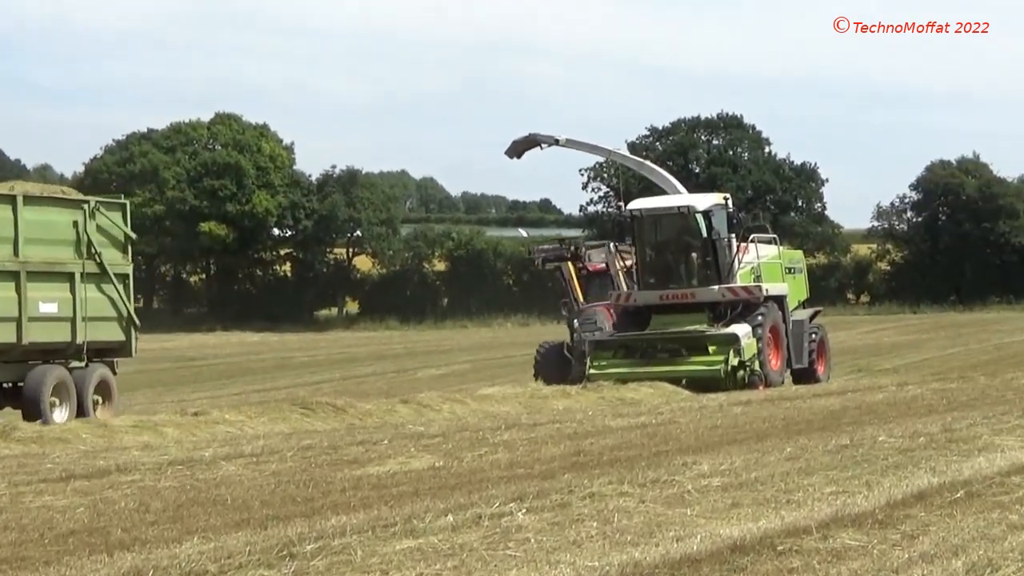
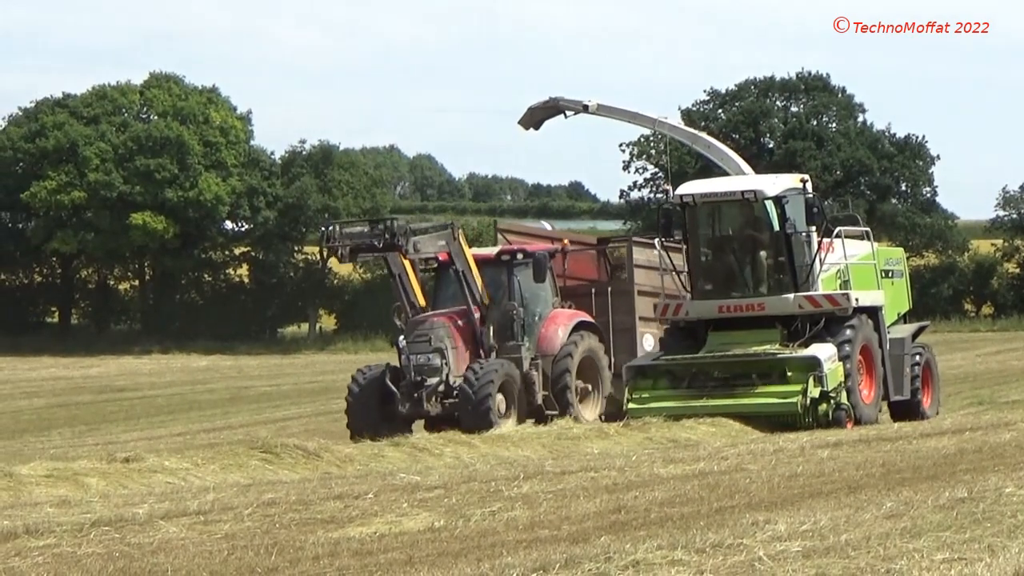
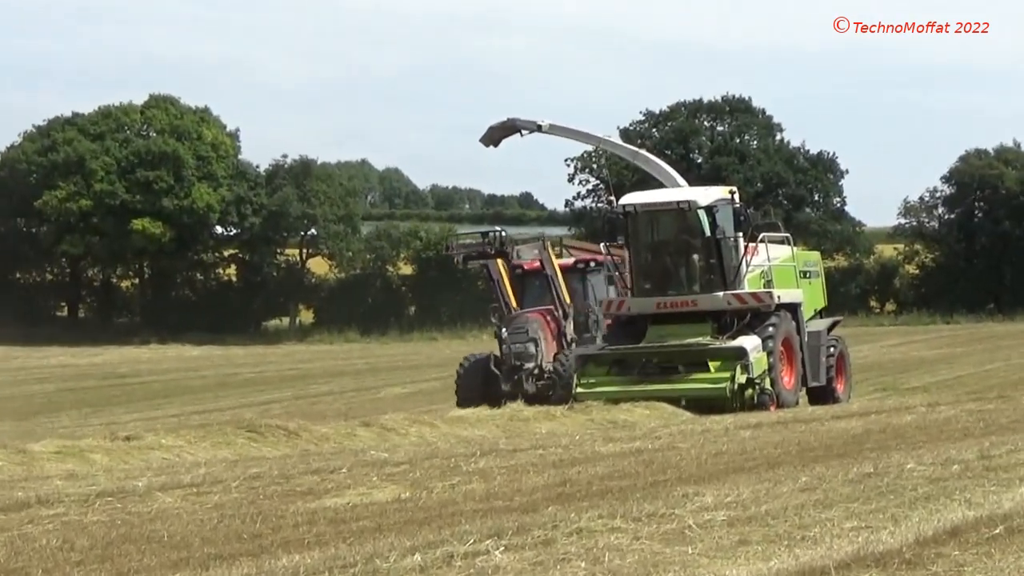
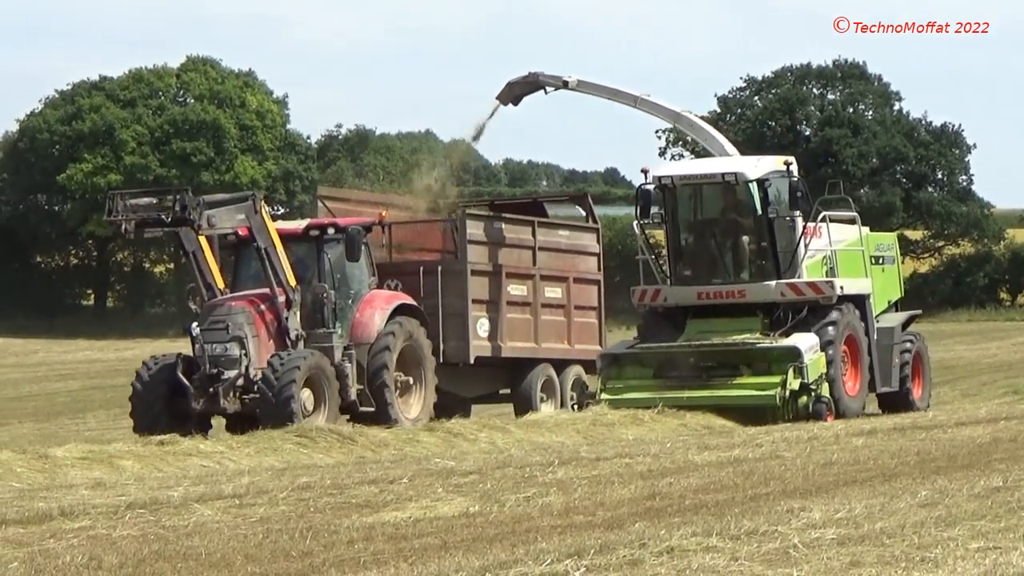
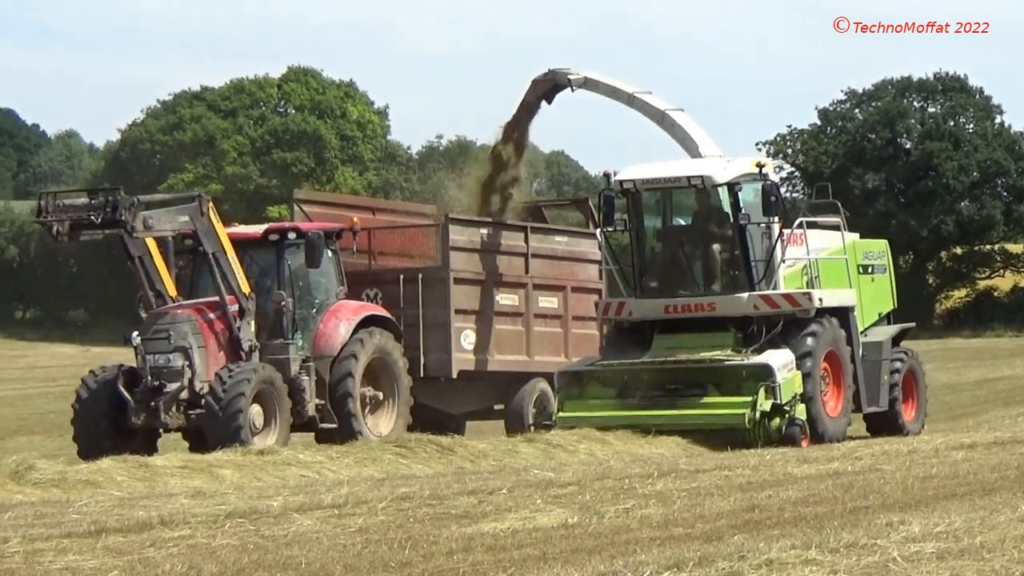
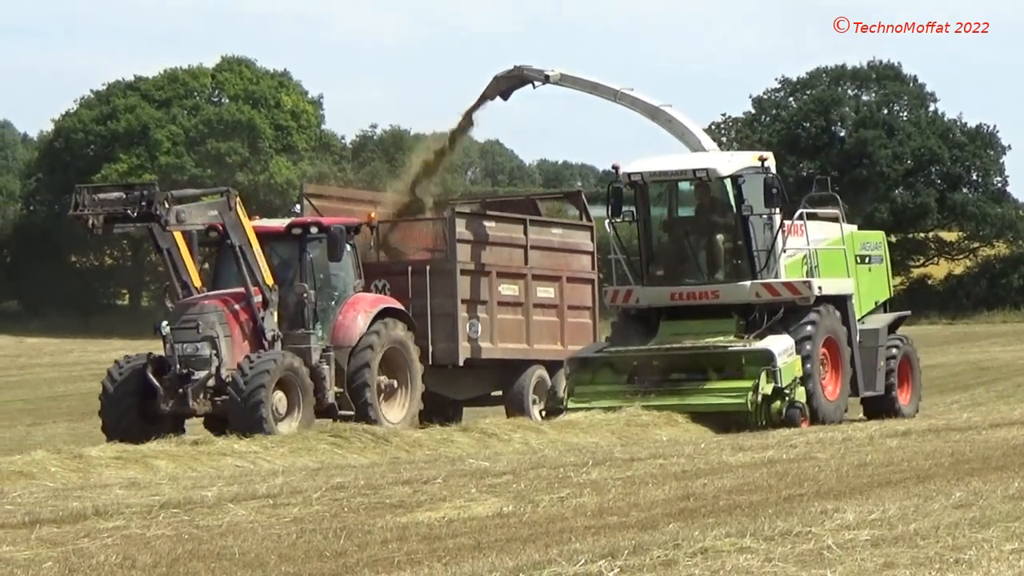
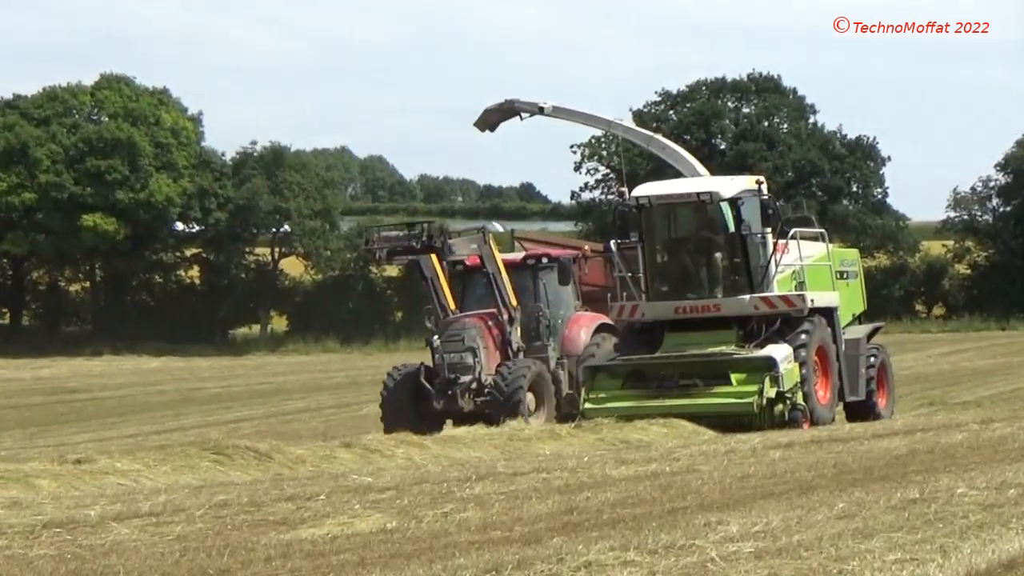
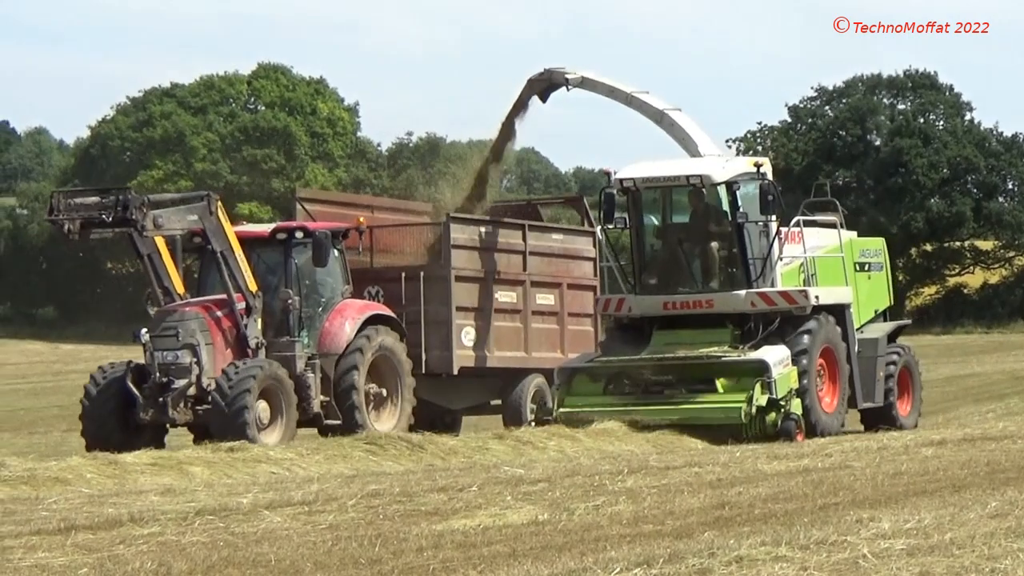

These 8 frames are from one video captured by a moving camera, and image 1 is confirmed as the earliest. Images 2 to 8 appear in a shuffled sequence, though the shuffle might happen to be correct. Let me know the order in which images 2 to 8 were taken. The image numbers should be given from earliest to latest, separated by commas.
3, 7, 2, 4, 6, 8, 5
